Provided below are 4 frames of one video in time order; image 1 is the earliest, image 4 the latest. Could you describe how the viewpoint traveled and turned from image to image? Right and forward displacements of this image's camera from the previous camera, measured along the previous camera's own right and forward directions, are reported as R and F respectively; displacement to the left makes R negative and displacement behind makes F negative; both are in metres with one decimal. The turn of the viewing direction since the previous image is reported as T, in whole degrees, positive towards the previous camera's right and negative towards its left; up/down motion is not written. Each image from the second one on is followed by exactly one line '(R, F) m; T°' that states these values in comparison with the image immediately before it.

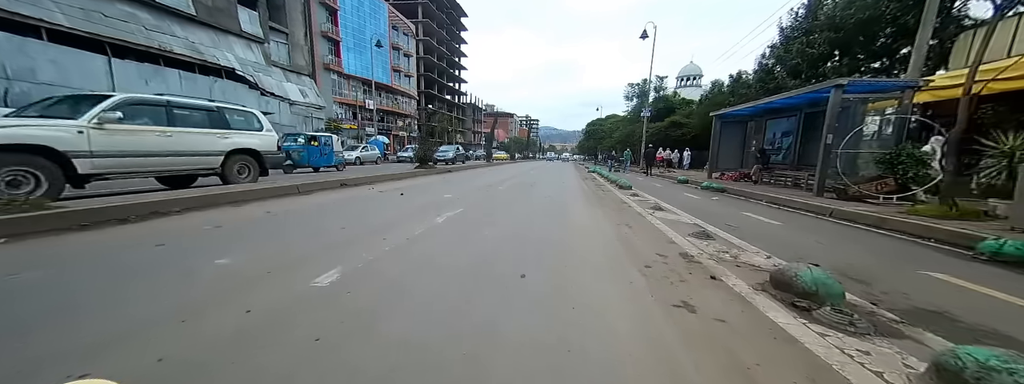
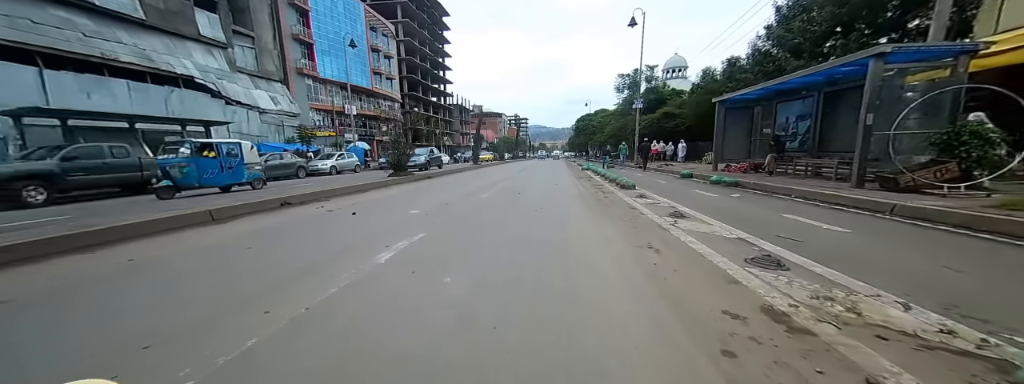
(+0.2, +1.5) m; +1°
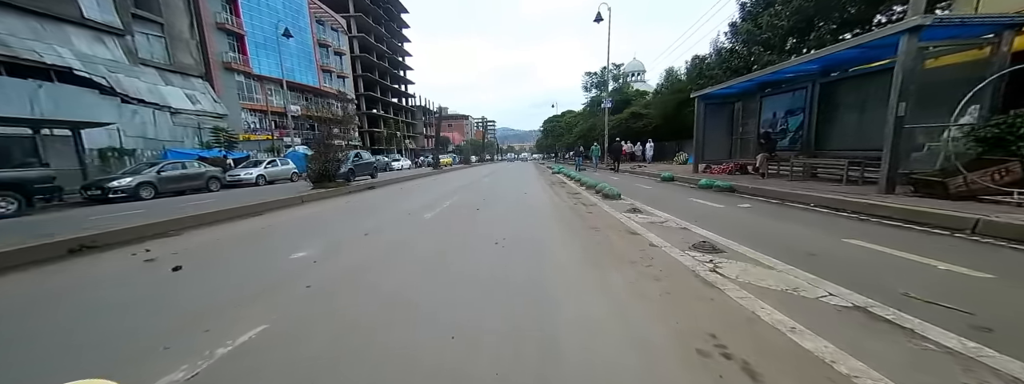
(+0.3, +2.1) m; +6°
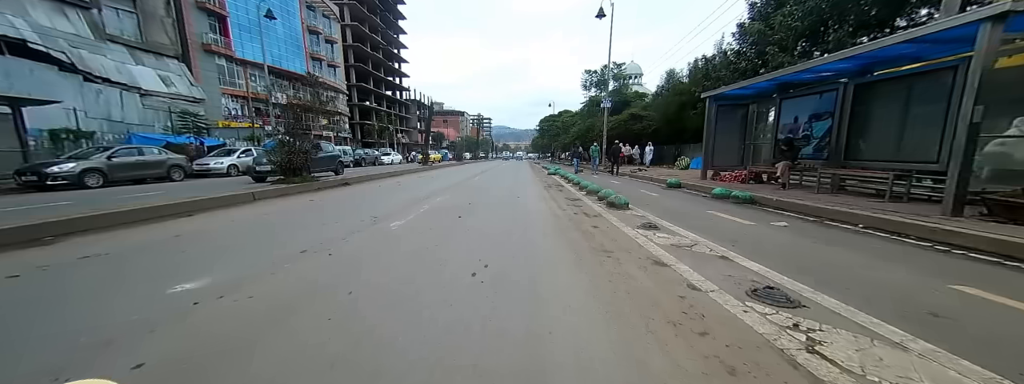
(+0.1, +1.2) m; +1°
